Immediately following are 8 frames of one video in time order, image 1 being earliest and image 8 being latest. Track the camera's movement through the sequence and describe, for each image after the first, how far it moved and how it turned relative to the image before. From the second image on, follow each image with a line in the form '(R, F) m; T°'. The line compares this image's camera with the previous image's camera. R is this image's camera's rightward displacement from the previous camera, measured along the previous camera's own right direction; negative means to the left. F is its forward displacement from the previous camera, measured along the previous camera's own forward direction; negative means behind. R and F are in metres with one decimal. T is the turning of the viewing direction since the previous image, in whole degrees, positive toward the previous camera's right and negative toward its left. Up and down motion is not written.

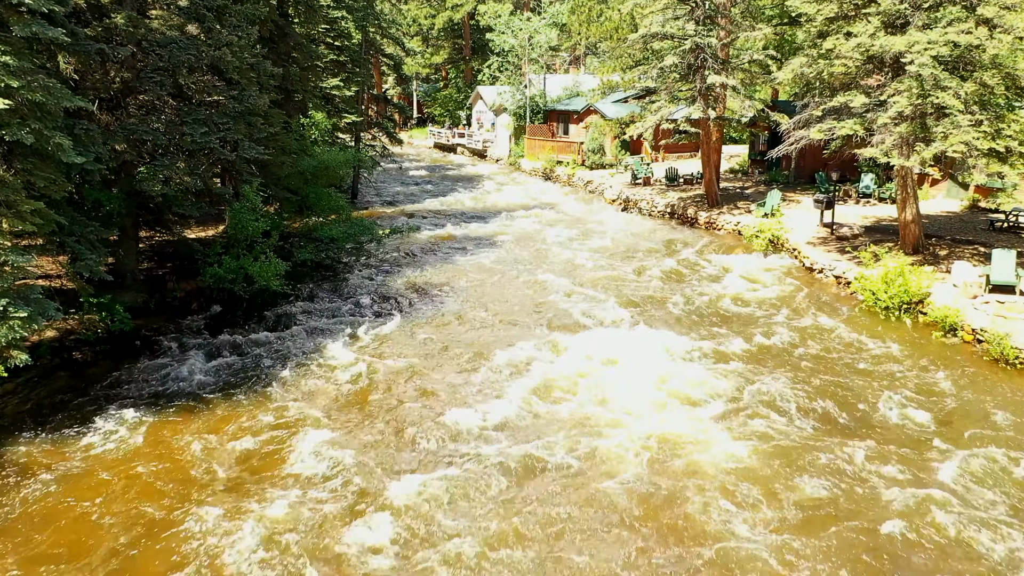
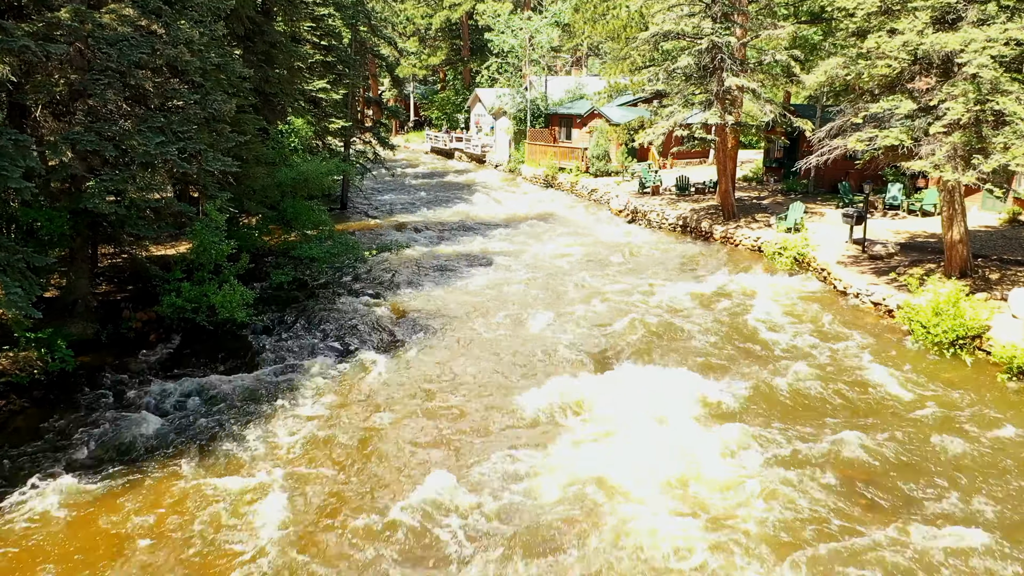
(0.0, +1.5) m; 0°
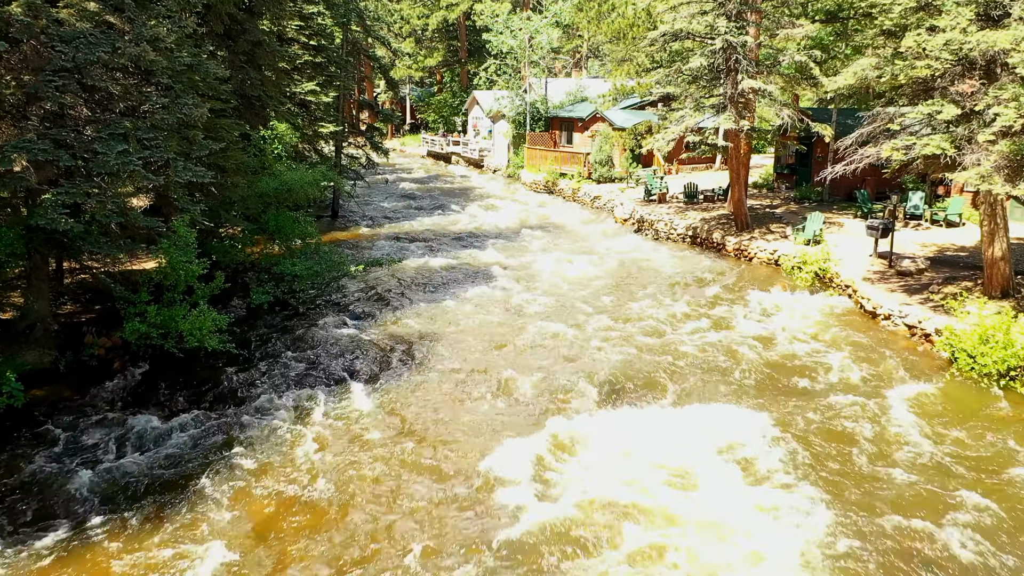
(-0.1, +1.0) m; 0°
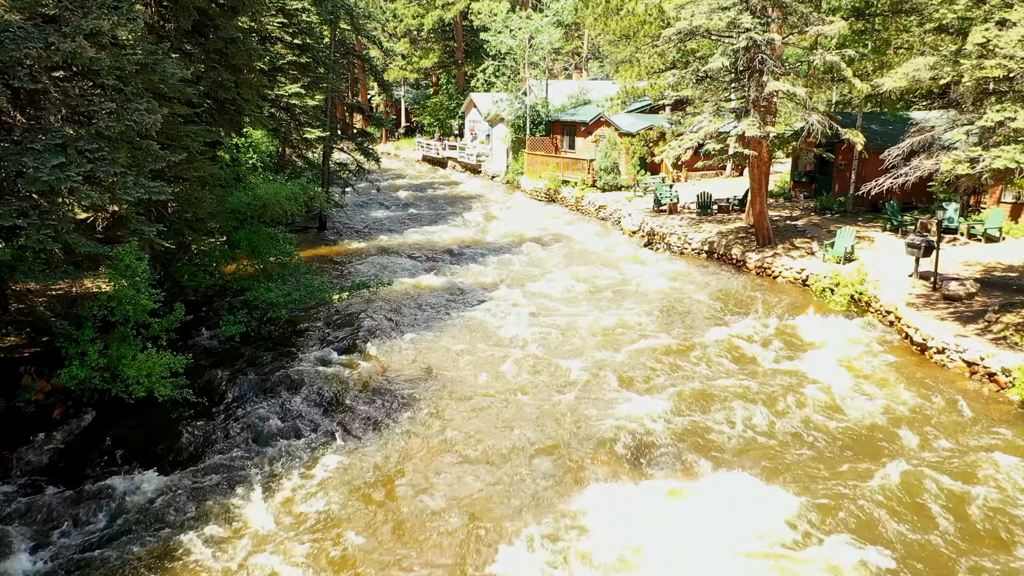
(-0.1, +1.4) m; 0°
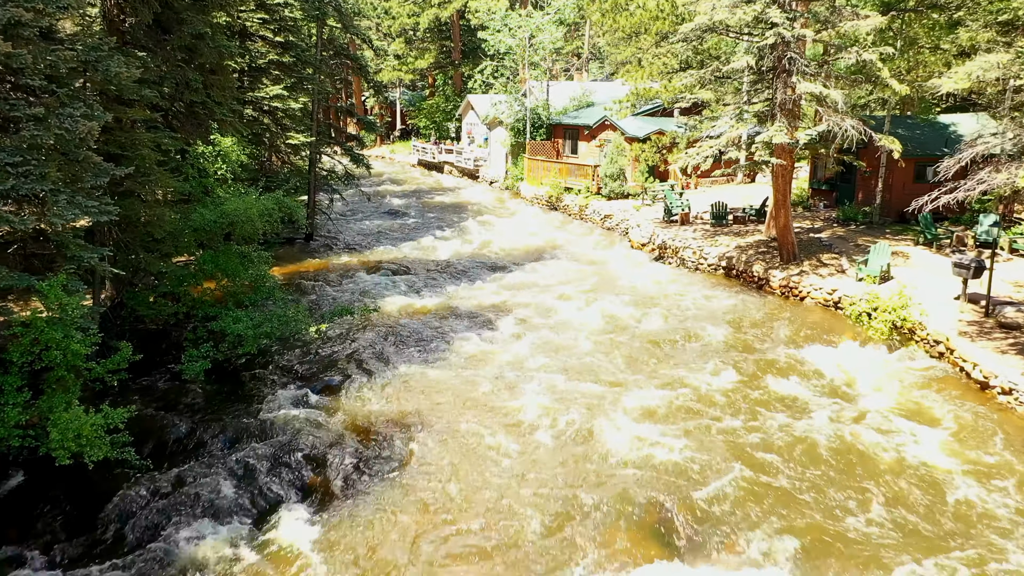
(-0.1, +1.3) m; 0°
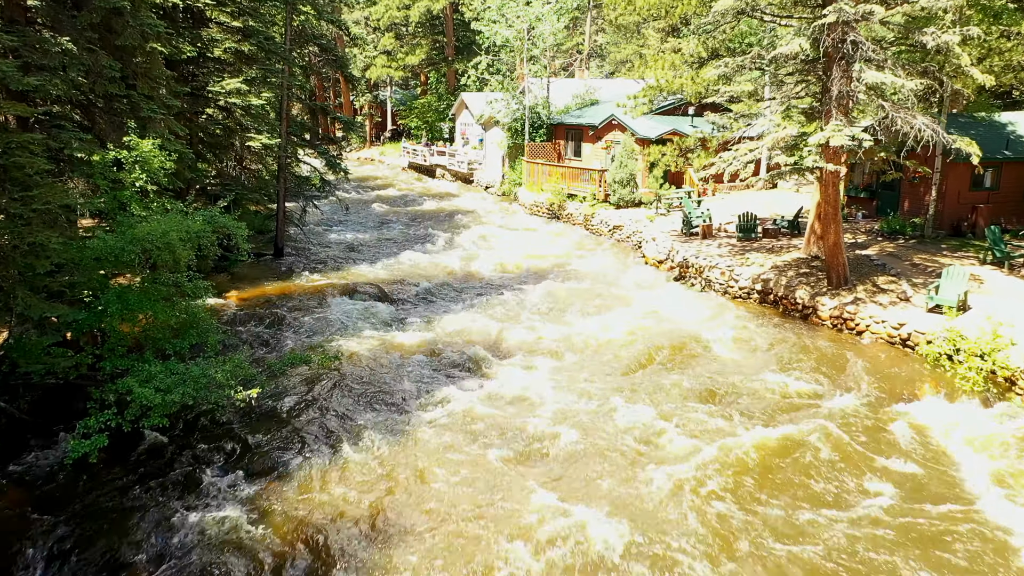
(0.0, +2.3) m; 0°
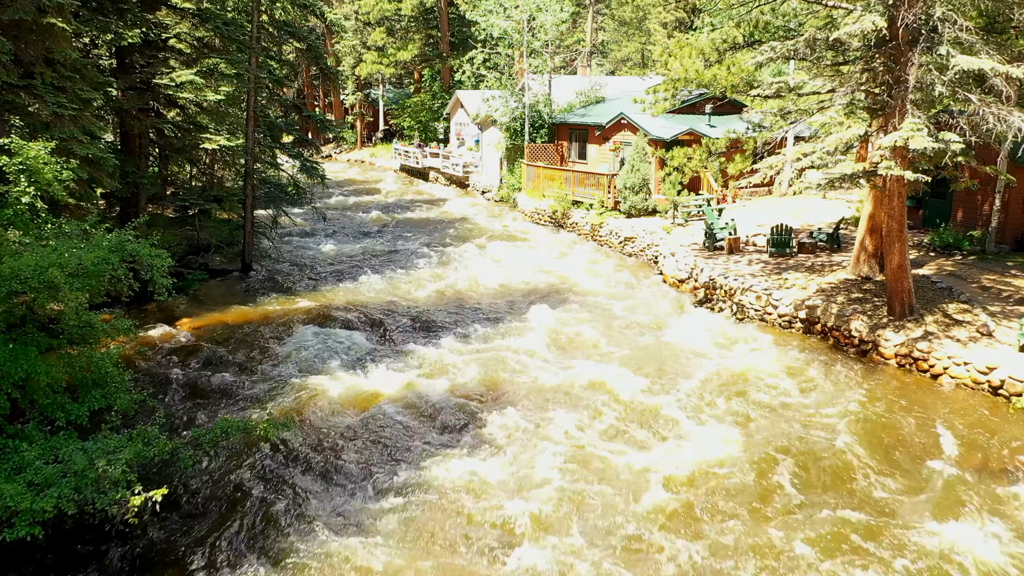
(0.0, +2.0) m; 0°
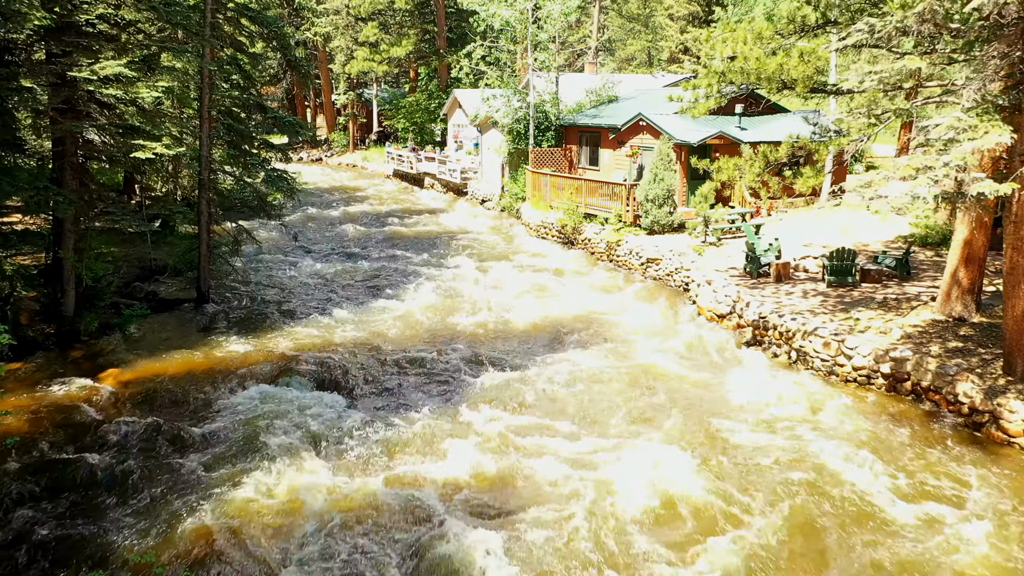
(-0.1, +2.3) m; 0°
